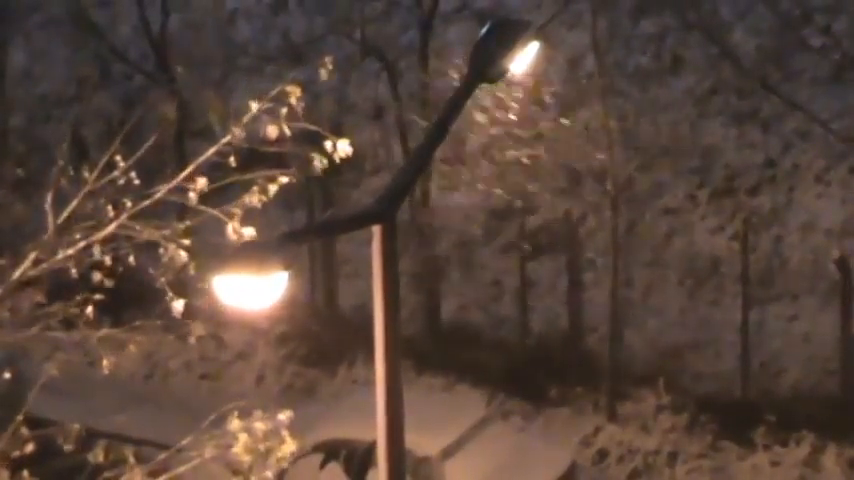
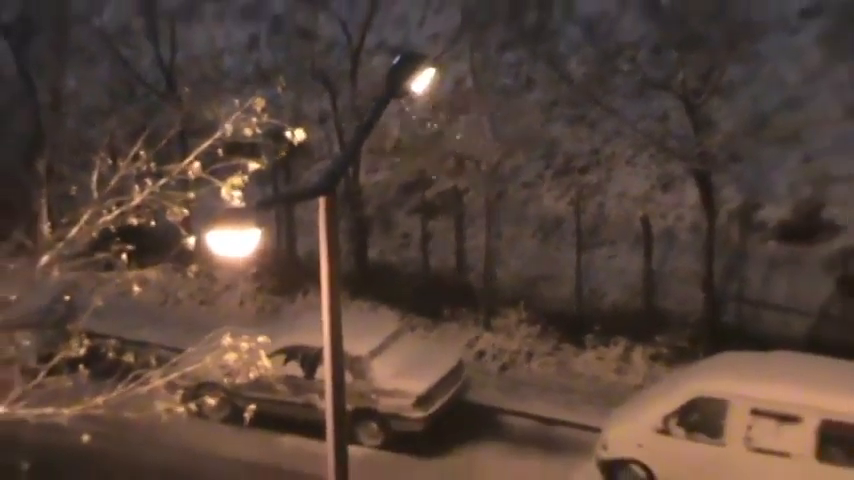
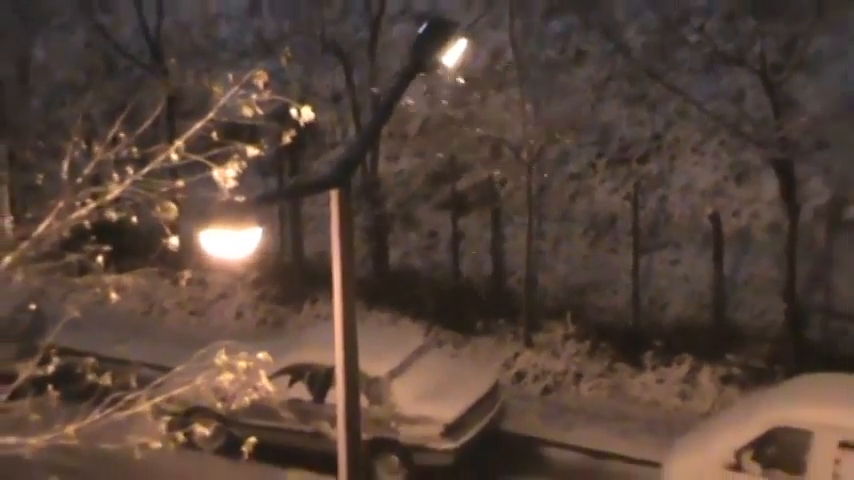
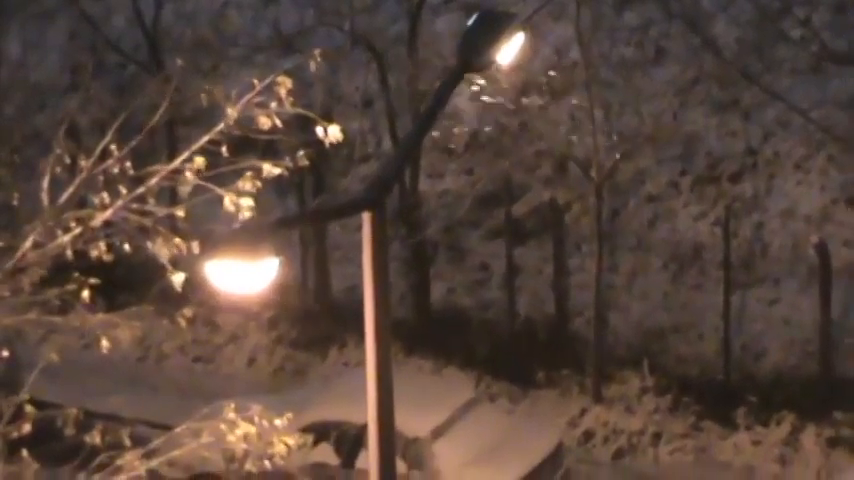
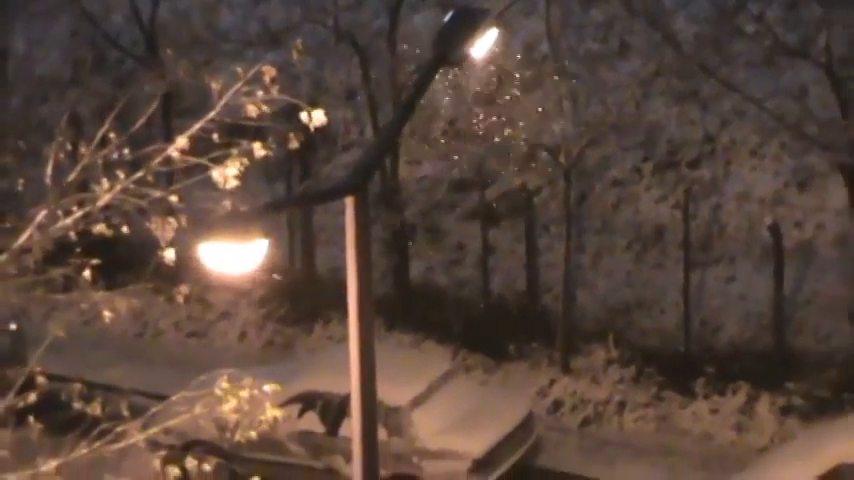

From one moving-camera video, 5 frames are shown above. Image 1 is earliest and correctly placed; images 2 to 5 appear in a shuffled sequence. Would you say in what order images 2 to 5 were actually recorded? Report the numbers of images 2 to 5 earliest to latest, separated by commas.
4, 5, 3, 2
